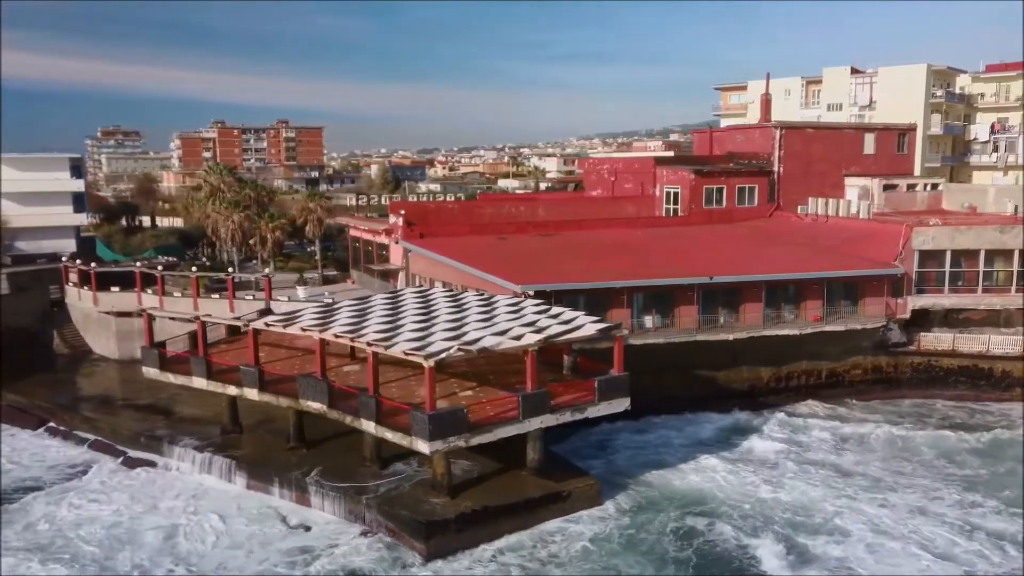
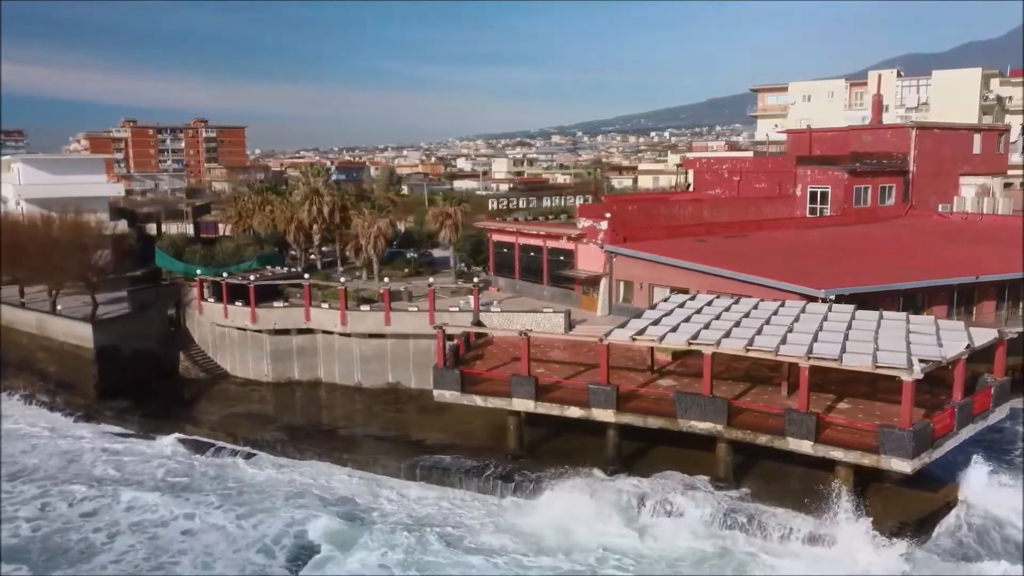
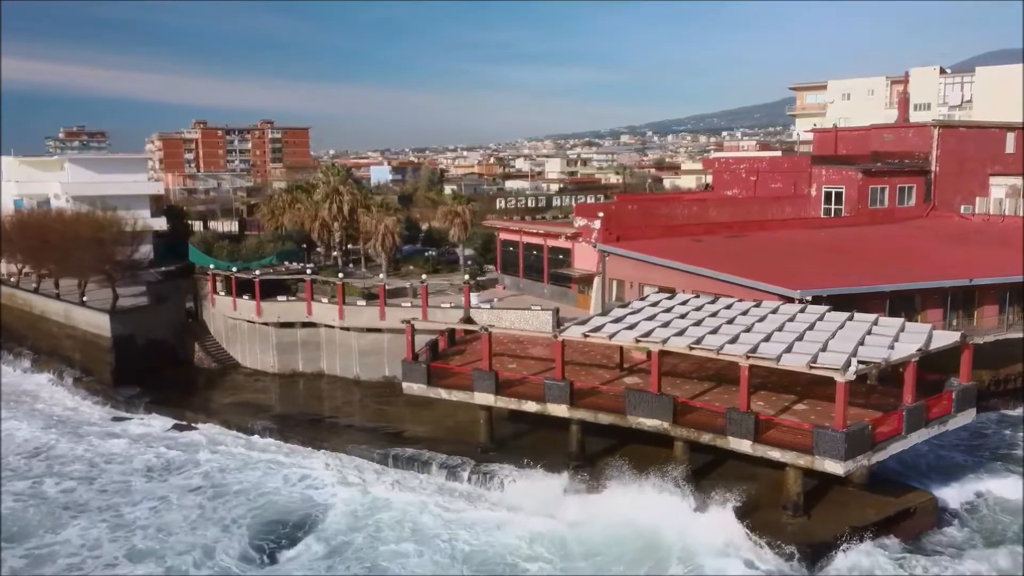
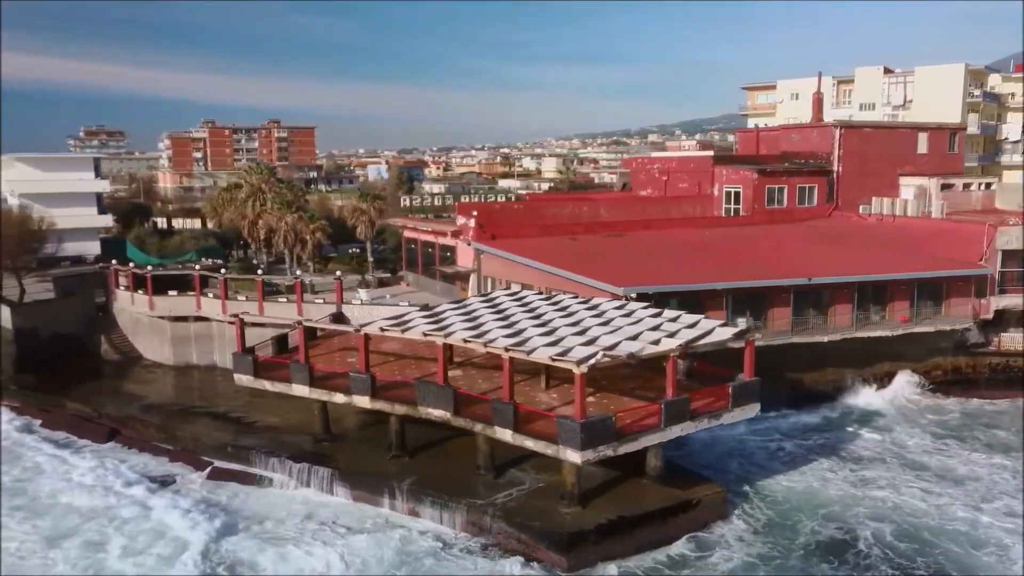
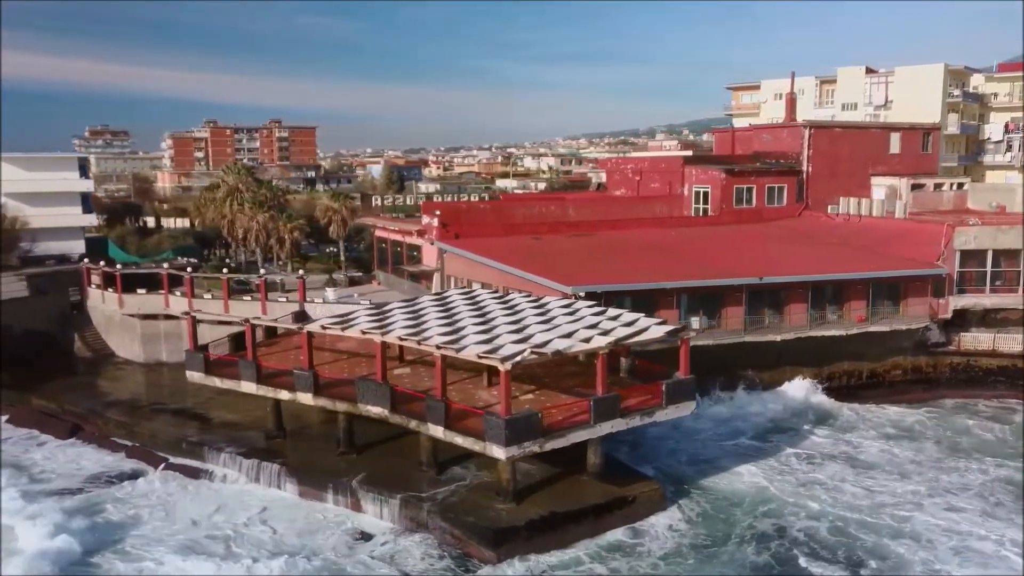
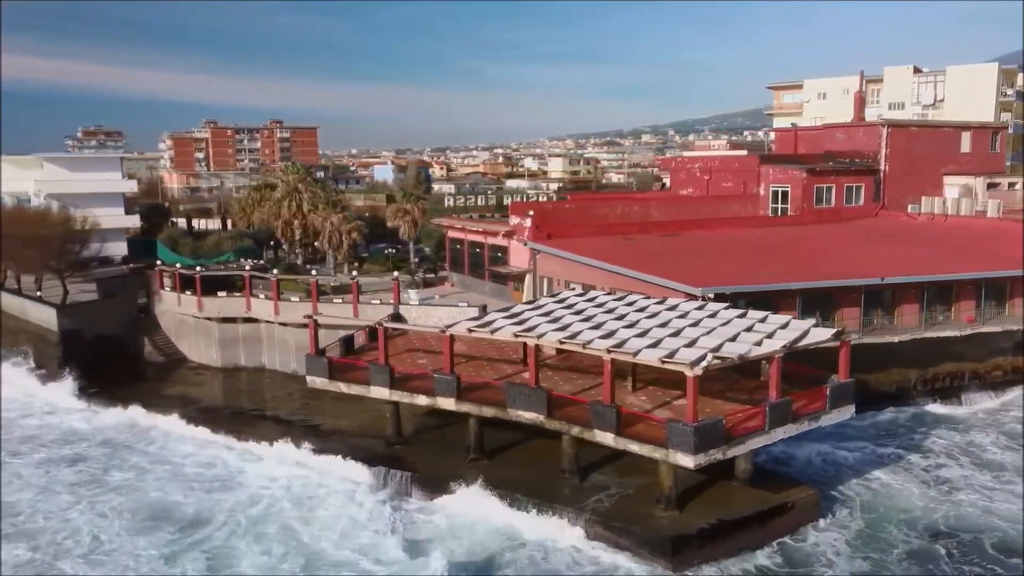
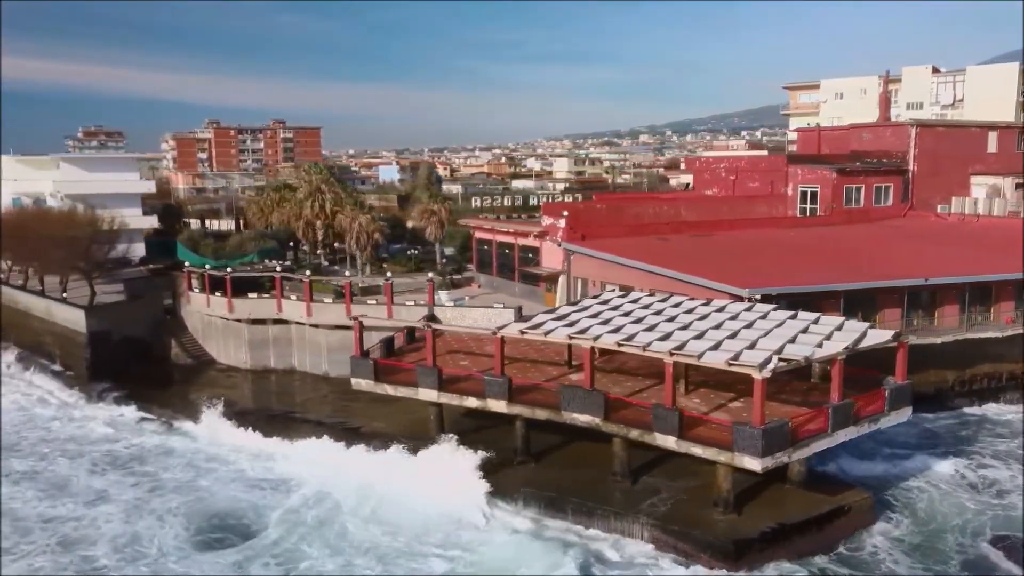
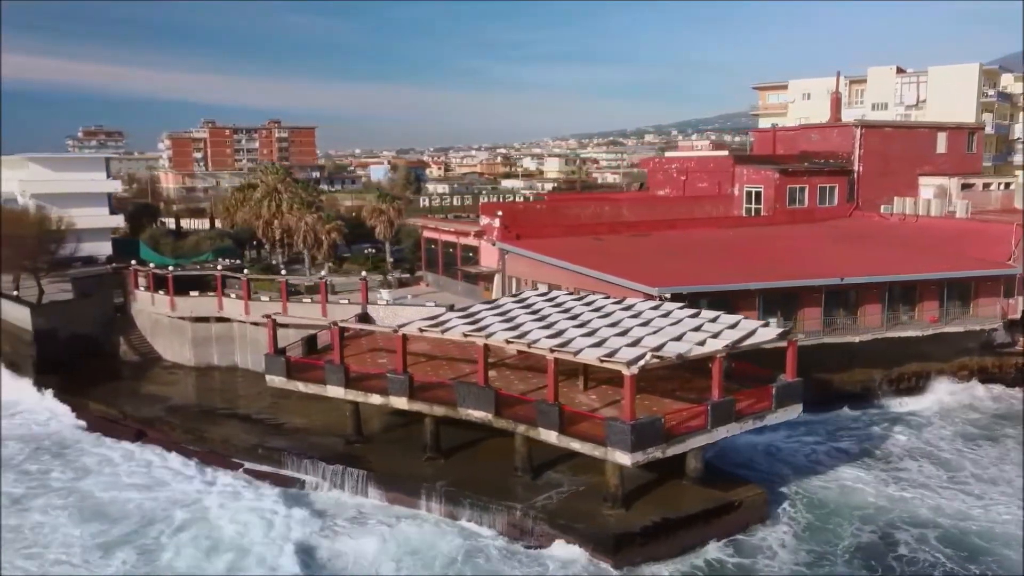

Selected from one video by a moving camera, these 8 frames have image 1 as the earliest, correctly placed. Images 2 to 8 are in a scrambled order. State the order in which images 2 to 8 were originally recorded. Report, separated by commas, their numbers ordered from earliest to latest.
5, 4, 8, 6, 7, 3, 2
